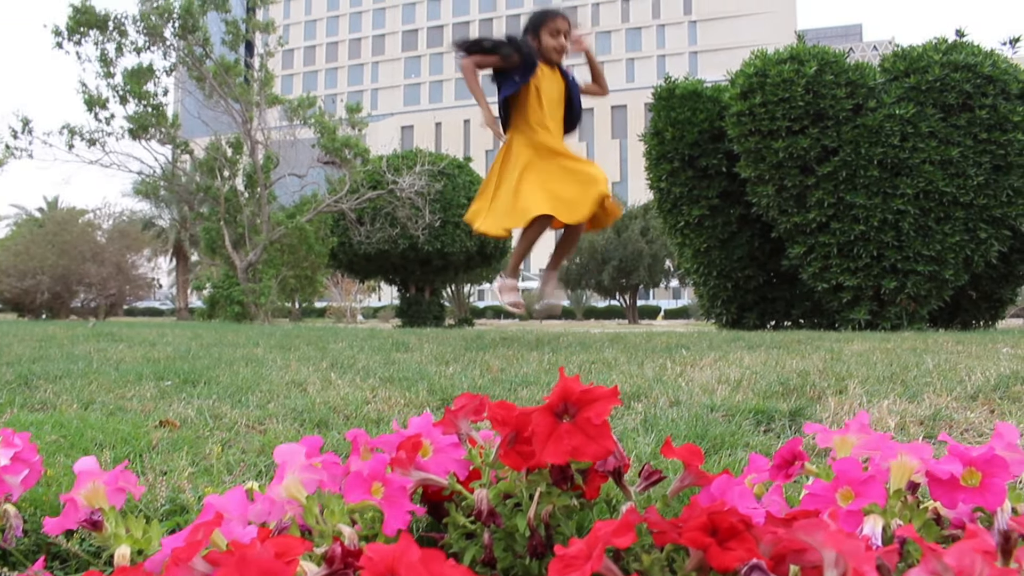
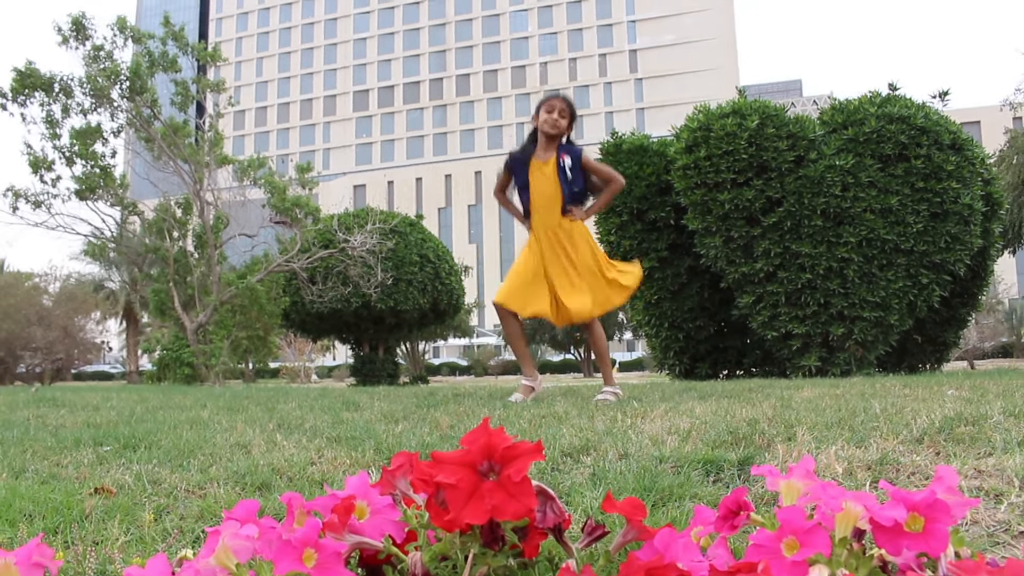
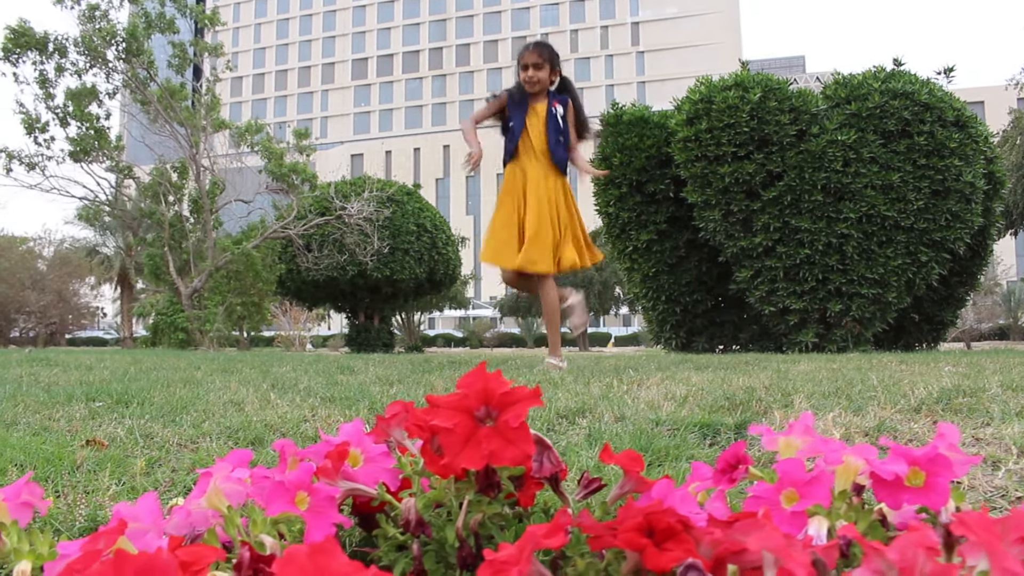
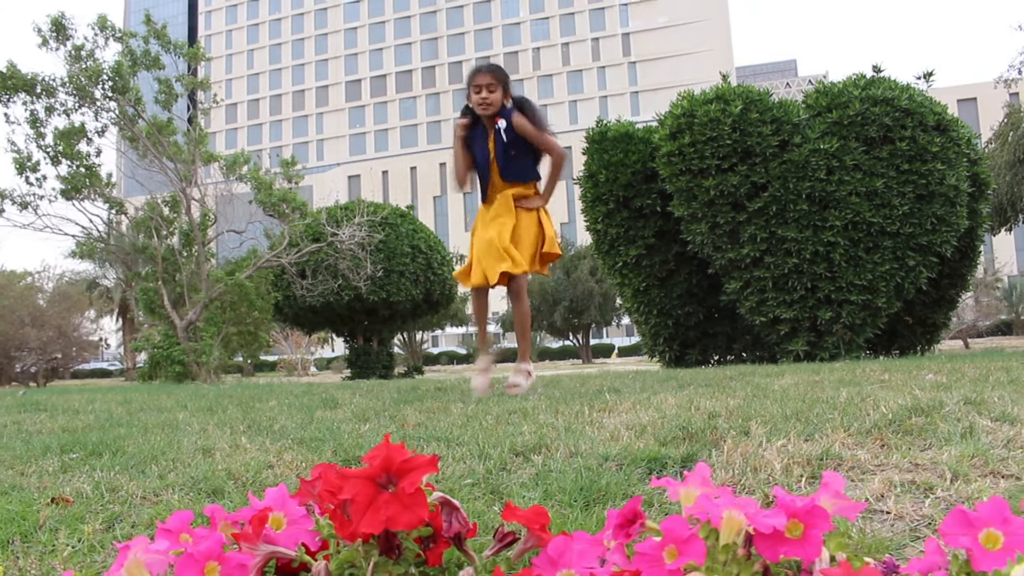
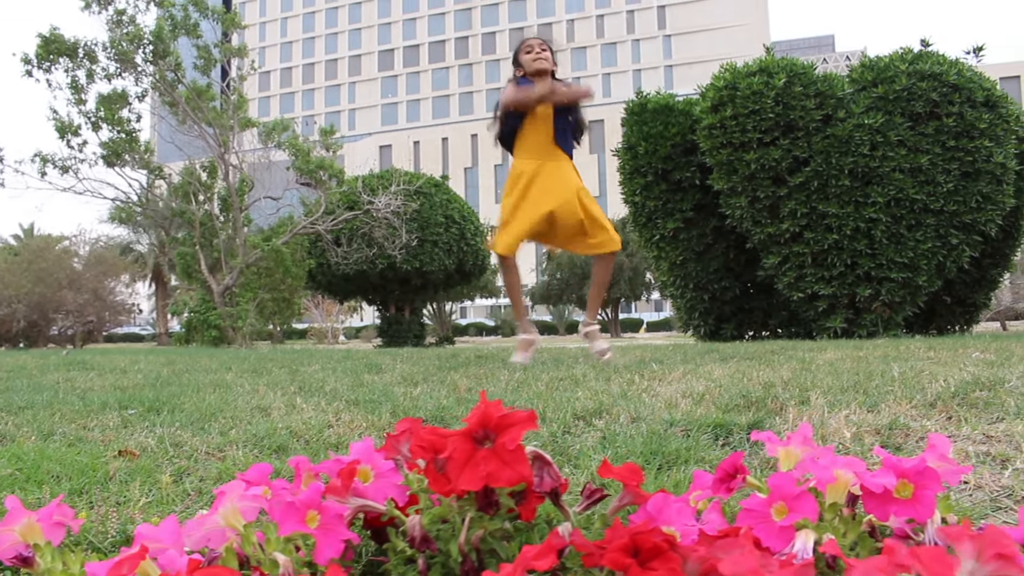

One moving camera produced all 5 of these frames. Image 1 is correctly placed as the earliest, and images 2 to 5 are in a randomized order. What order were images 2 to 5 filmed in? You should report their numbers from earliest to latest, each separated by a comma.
5, 4, 3, 2
